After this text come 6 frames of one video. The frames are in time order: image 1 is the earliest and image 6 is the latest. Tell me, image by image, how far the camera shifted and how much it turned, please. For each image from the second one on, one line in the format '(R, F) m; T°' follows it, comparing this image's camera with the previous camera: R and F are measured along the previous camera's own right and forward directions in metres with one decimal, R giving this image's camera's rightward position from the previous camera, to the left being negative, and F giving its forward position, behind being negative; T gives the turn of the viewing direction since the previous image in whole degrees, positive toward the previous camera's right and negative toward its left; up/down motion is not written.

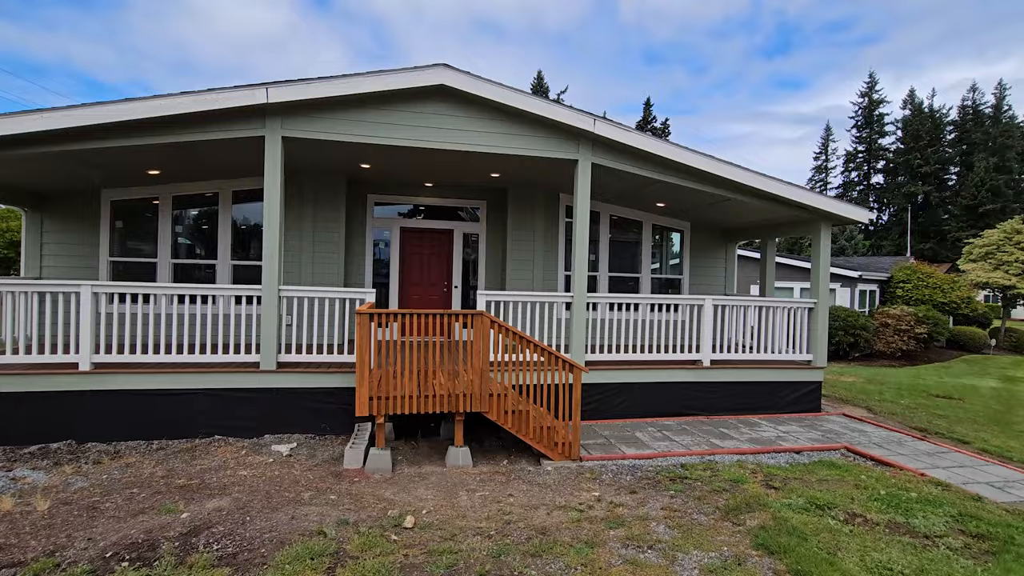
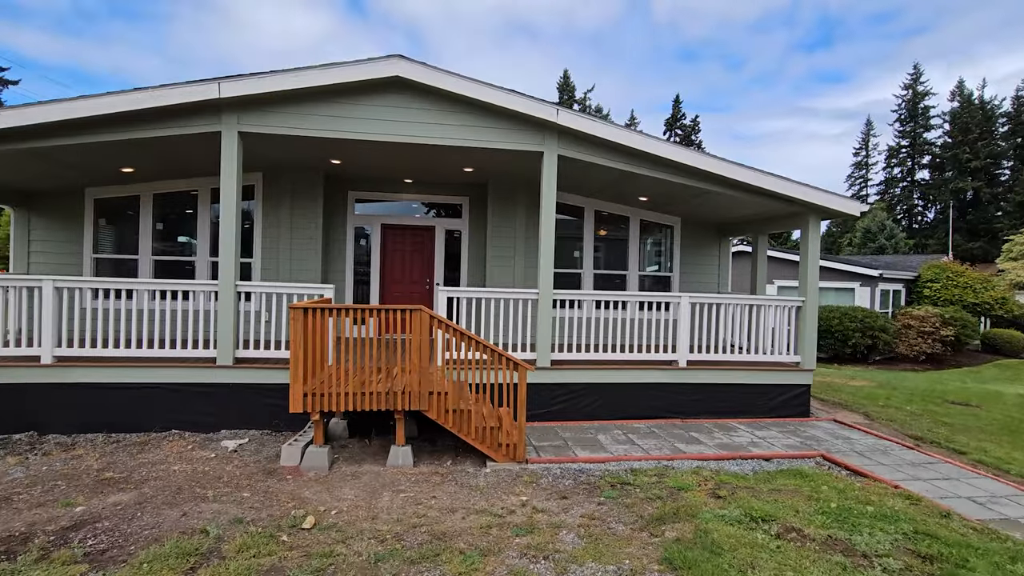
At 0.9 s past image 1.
(+0.8, +0.2) m; -3°
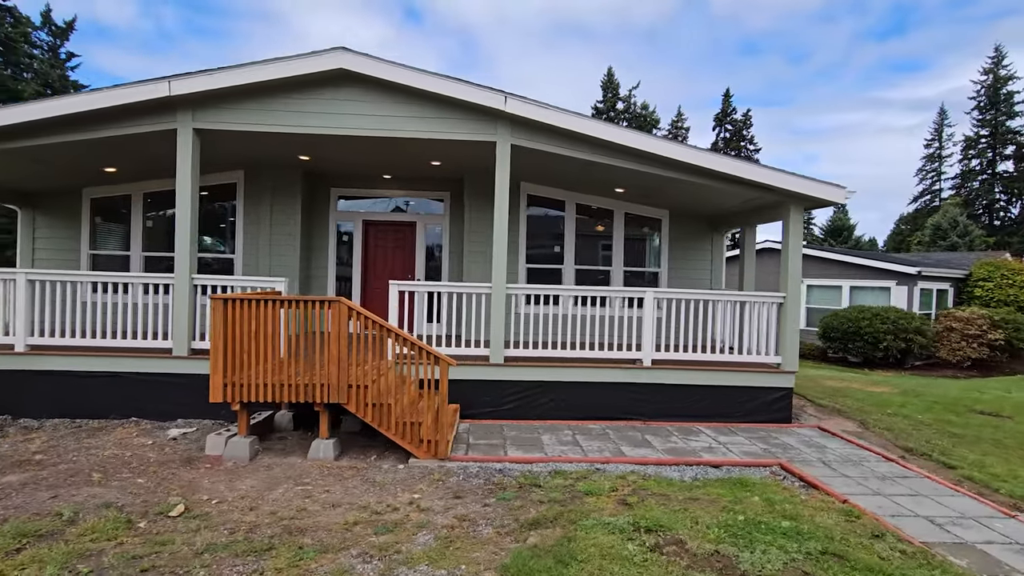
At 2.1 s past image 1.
(+1.2, +0.2) m; -6°
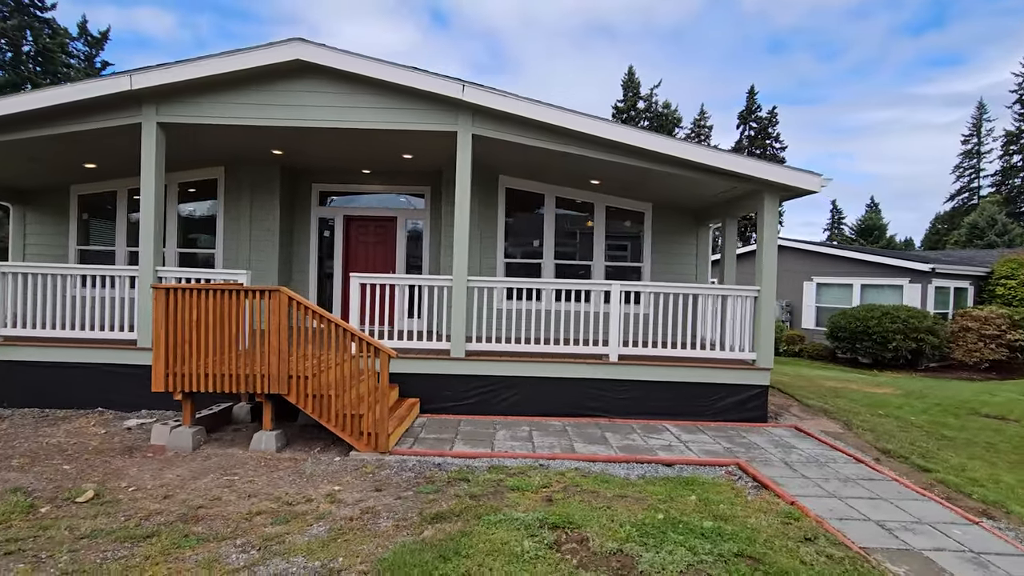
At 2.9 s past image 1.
(+0.7, +0.1) m; -3°
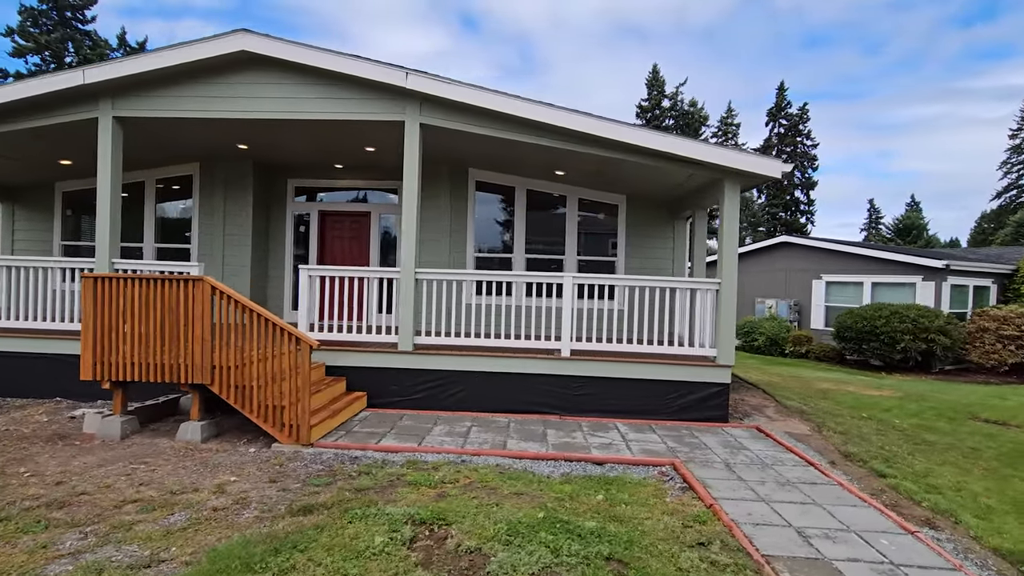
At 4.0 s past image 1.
(+0.9, +0.2) m; -3°
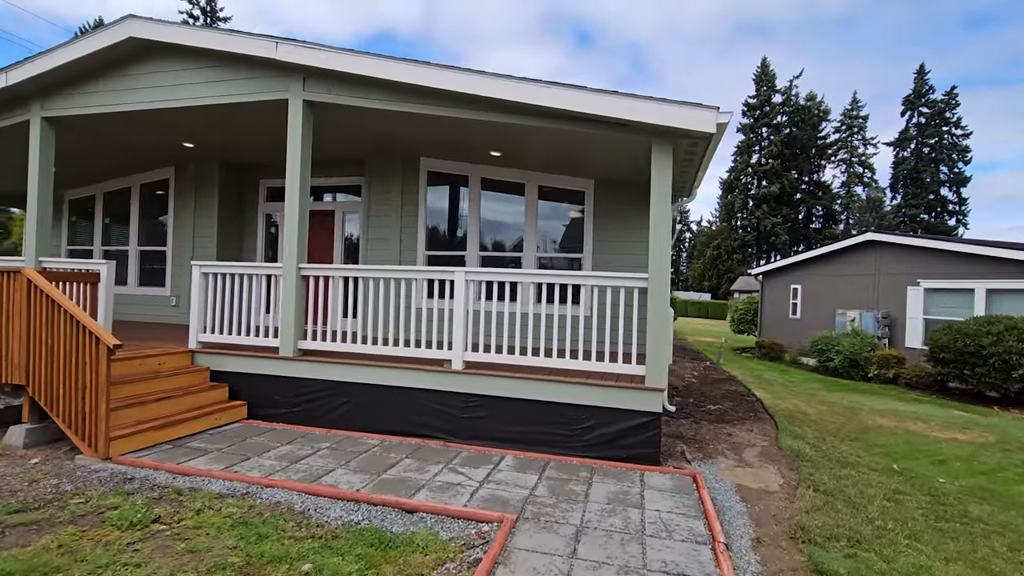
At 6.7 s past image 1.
(+2.1, +1.2) m; -12°
